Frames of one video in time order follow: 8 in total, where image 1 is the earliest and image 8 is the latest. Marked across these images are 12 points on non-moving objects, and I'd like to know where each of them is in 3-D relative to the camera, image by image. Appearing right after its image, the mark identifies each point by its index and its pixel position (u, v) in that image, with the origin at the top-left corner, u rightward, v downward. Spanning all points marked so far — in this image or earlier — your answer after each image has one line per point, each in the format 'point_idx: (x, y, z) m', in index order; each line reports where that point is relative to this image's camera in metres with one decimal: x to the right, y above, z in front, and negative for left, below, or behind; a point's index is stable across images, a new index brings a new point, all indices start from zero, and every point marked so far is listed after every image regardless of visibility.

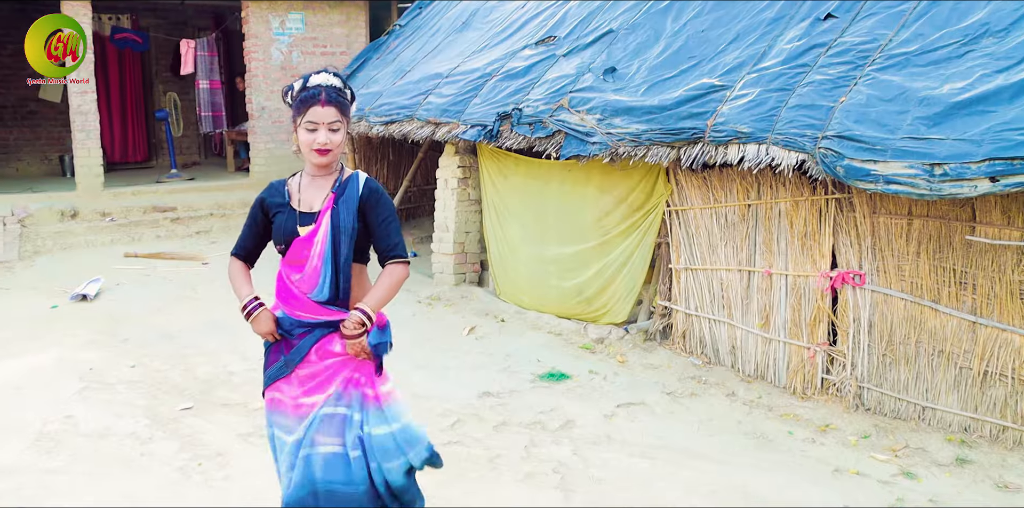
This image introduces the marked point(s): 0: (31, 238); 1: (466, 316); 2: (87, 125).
0: (-4.7, +0.2, +9.9) m
1: (-0.3, -0.4, +7.1) m
2: (-4.5, +1.4, +10.8) m
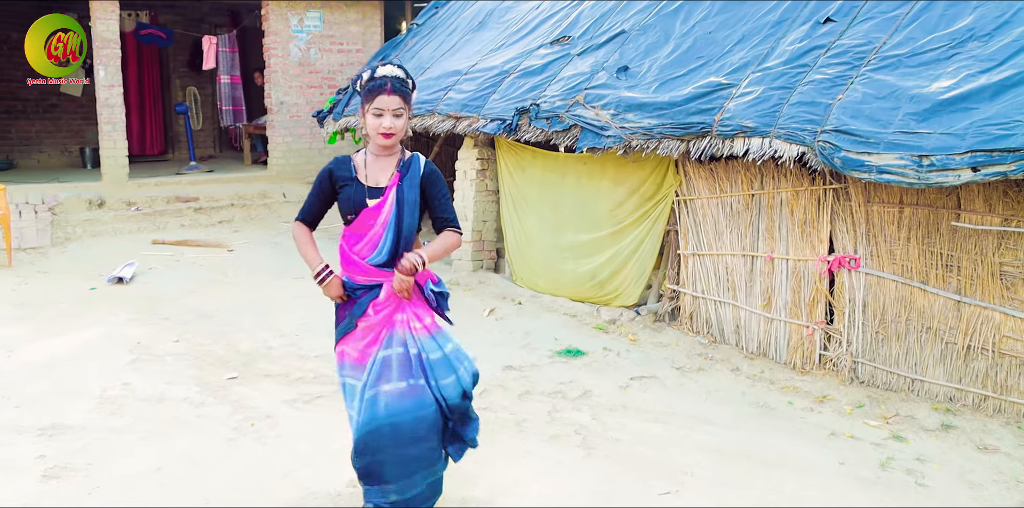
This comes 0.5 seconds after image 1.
0: (-4.6, +0.3, +10.3) m
1: (-0.2, -0.3, +7.5) m
2: (-4.4, +1.5, +11.2) m
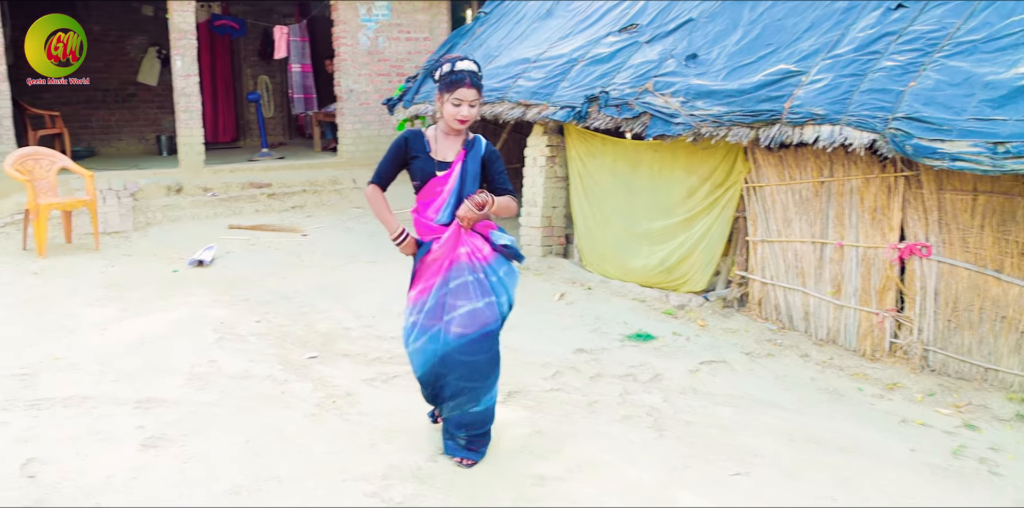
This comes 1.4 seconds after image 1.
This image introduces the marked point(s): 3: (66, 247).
0: (-3.9, +0.5, +10.7) m
1: (+0.3, -0.2, +7.6) m
2: (-3.6, +1.7, +11.5) m
3: (-4.1, +0.1, +9.5) m
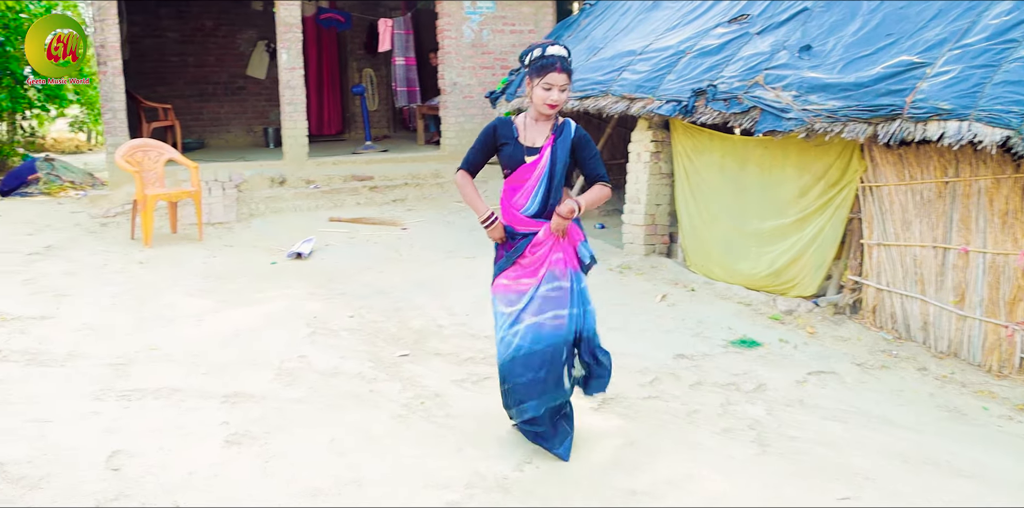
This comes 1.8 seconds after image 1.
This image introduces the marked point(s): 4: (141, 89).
0: (-2.8, +0.6, +10.8) m
1: (+1.0, -0.2, +7.3) m
2: (-2.5, +1.8, +11.6) m
3: (-3.2, +0.2, +9.6) m
4: (-5.4, +2.4, +14.9) m
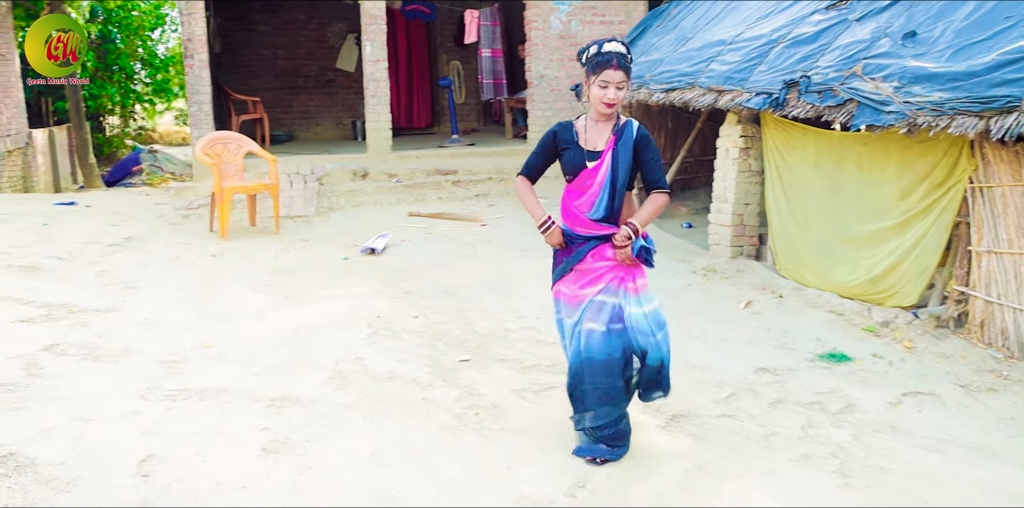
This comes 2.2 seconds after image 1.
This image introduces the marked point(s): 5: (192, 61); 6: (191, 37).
0: (-1.9, +0.6, +10.7) m
1: (+1.5, -0.2, +6.9) m
2: (-1.5, +1.8, +11.5) m
3: (-2.5, +0.2, +9.6) m
4: (-4.1, +2.5, +15.0) m
5: (-3.5, +2.1, +11.1) m
6: (-3.5, +2.4, +11.1) m
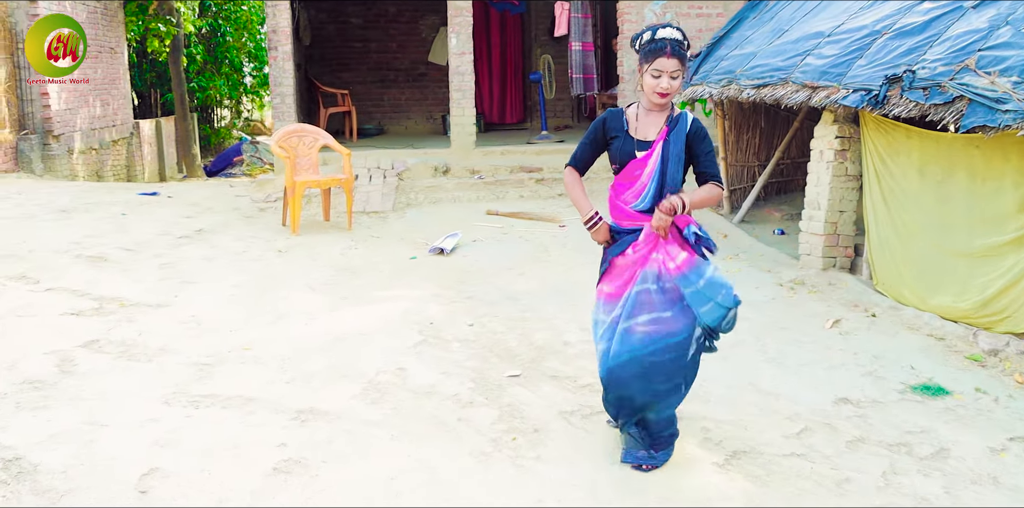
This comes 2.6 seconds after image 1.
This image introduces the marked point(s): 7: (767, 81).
0: (-1.1, +0.6, +10.4) m
1: (+1.9, -0.3, +6.2) m
2: (-0.5, +1.9, +11.1) m
3: (-1.7, +0.3, +9.3) m
4: (-2.7, +2.6, +14.9) m
5: (-2.5, +2.2, +11.0) m
6: (-2.6, +2.4, +11.0) m
7: (+1.8, +1.2, +7.3) m
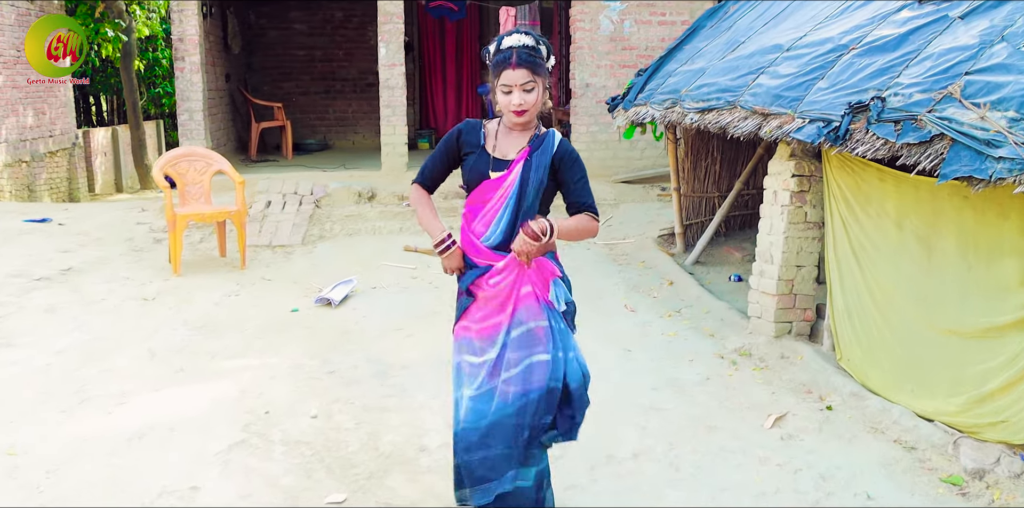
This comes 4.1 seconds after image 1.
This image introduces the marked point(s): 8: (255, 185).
0: (-1.7, +0.3, +9.2) m
1: (+1.3, -0.7, +5.0) m
2: (-1.1, +1.5, +9.9) m
3: (-2.4, -0.1, +8.1) m
4: (-3.3, +2.3, +13.6) m
5: (-3.2, +1.8, +9.8) m
6: (-3.2, +2.1, +9.7) m
7: (+1.2, +0.9, +6.0) m
8: (-2.5, +0.7, +9.8) m
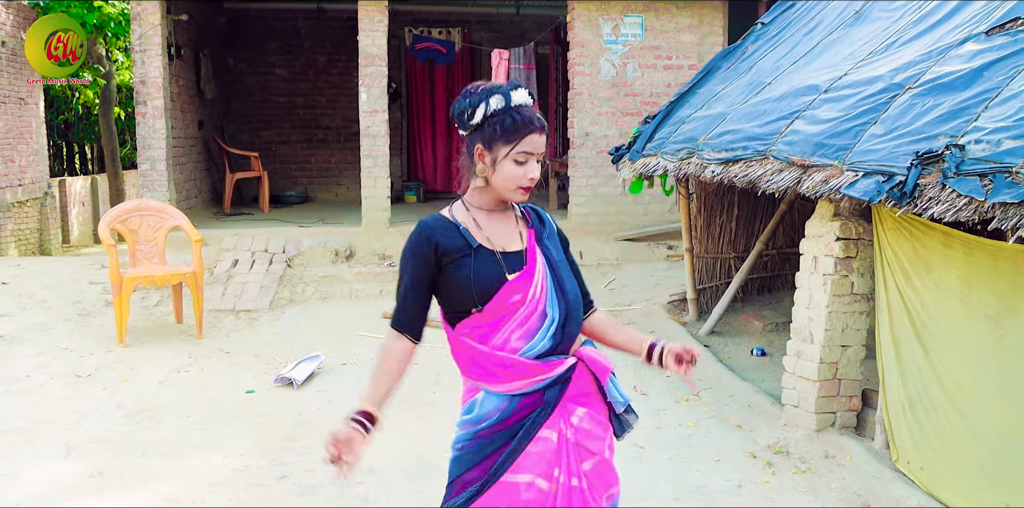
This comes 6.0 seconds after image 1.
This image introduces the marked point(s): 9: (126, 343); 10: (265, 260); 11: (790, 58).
0: (-1.8, -0.2, +8.3) m
1: (+1.3, -1.0, +4.0) m
2: (-1.2, +0.9, +9.0) m
3: (-2.4, -0.5, +7.2) m
4: (-3.4, +1.5, +12.8) m
5: (-3.2, +1.3, +8.9) m
6: (-3.2, +1.5, +8.9) m
7: (+1.1, +0.5, +5.2) m
8: (-2.5, +0.1, +8.9) m
9: (-2.6, -0.6, +6.9) m
10: (-2.1, -0.1, +8.5) m
11: (+1.6, +1.2, +6.0) m
